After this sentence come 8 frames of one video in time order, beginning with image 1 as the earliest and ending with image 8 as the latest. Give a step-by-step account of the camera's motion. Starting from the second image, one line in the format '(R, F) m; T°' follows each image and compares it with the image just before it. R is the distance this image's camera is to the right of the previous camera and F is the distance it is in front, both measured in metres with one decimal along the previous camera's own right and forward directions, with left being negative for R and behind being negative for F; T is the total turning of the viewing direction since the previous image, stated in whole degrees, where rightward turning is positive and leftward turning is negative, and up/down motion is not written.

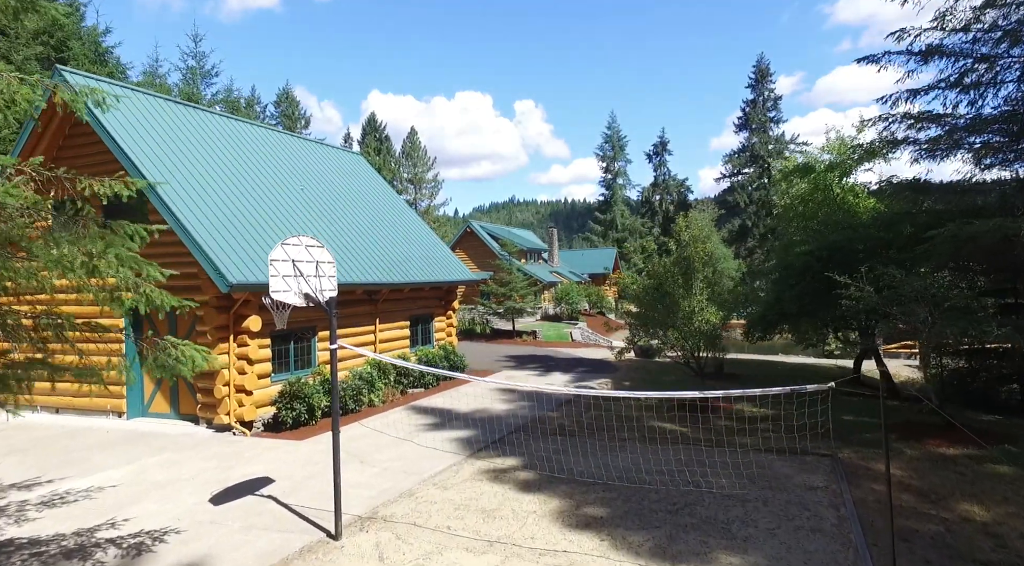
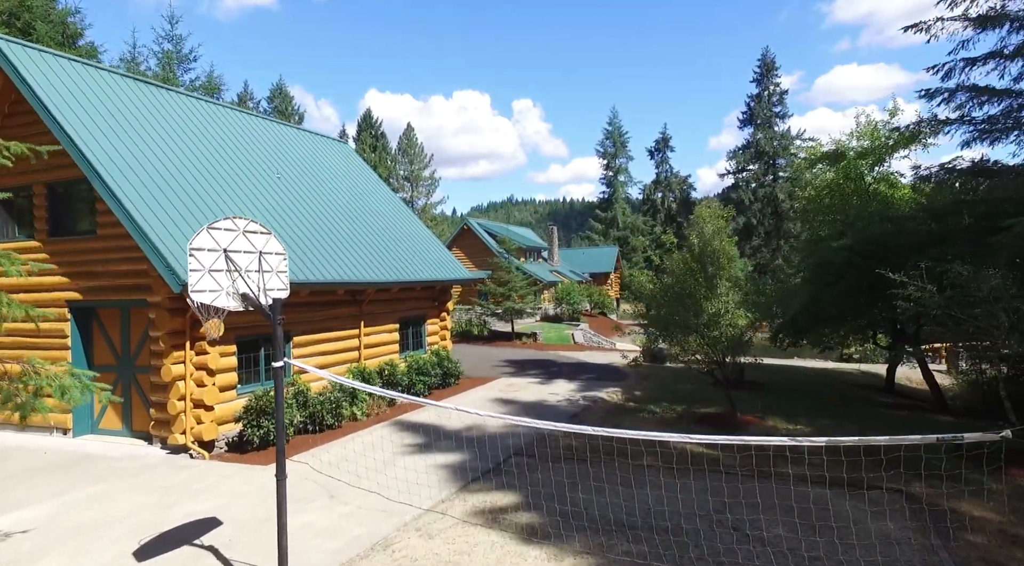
(0.0, +1.6) m; 0°
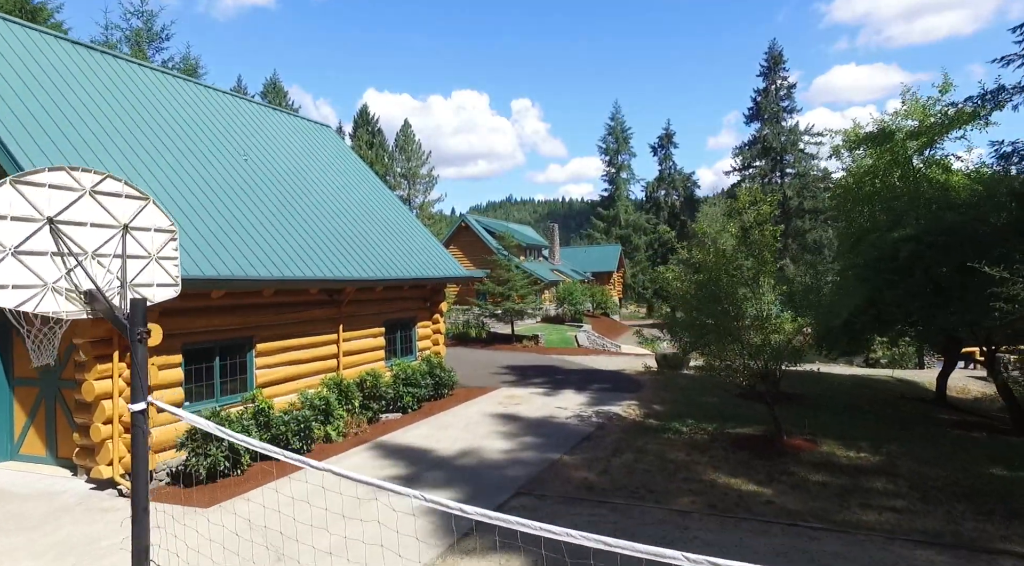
(-0.1, +1.9) m; 0°
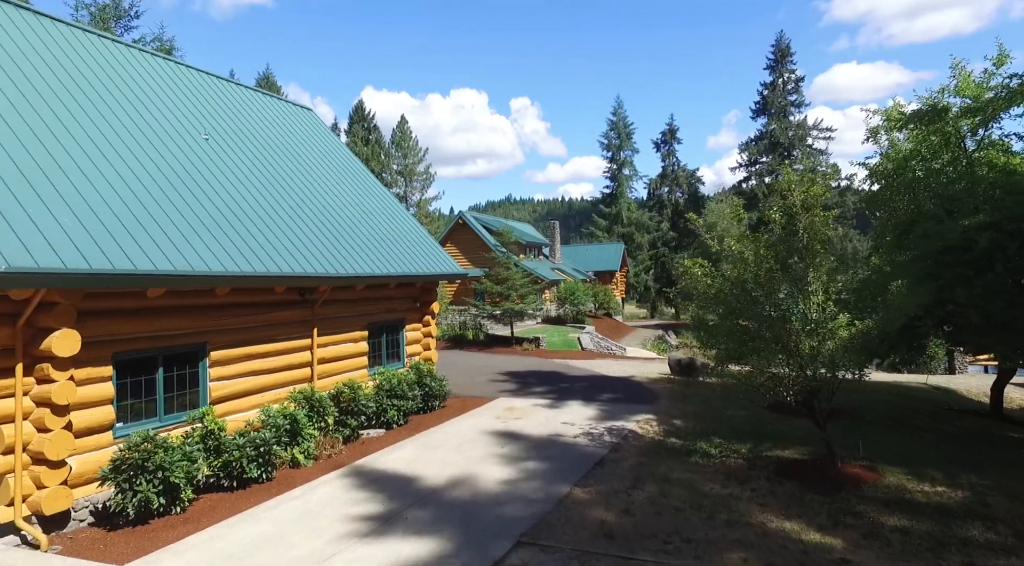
(0.0, +1.7) m; 0°
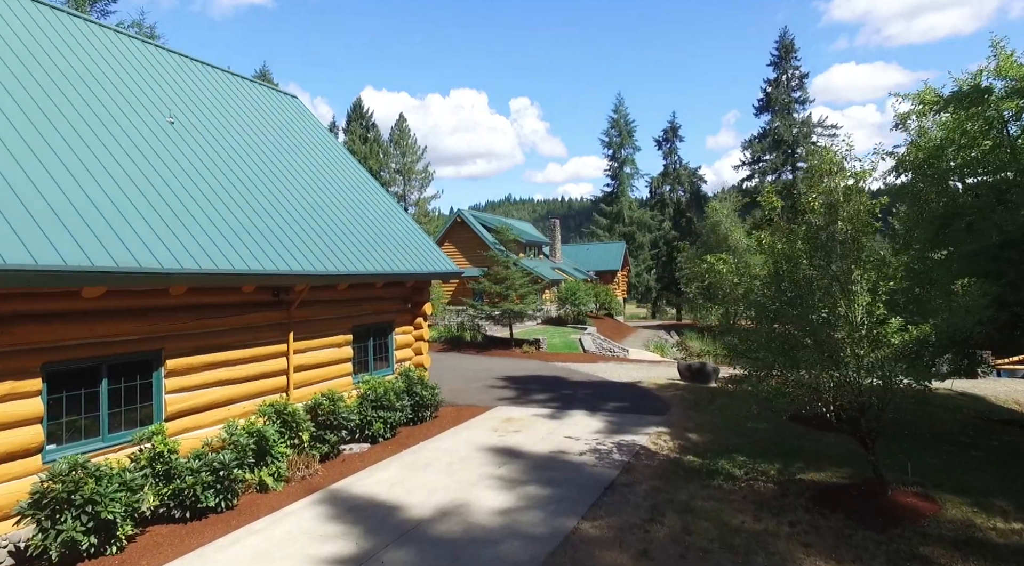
(0.0, +1.1) m; 0°
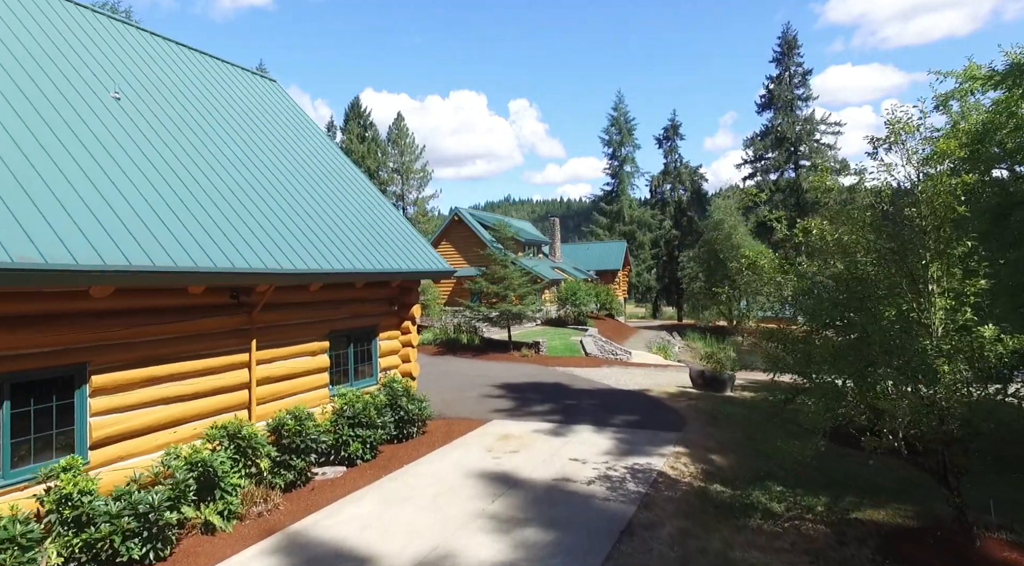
(0.0, +1.4) m; 0°
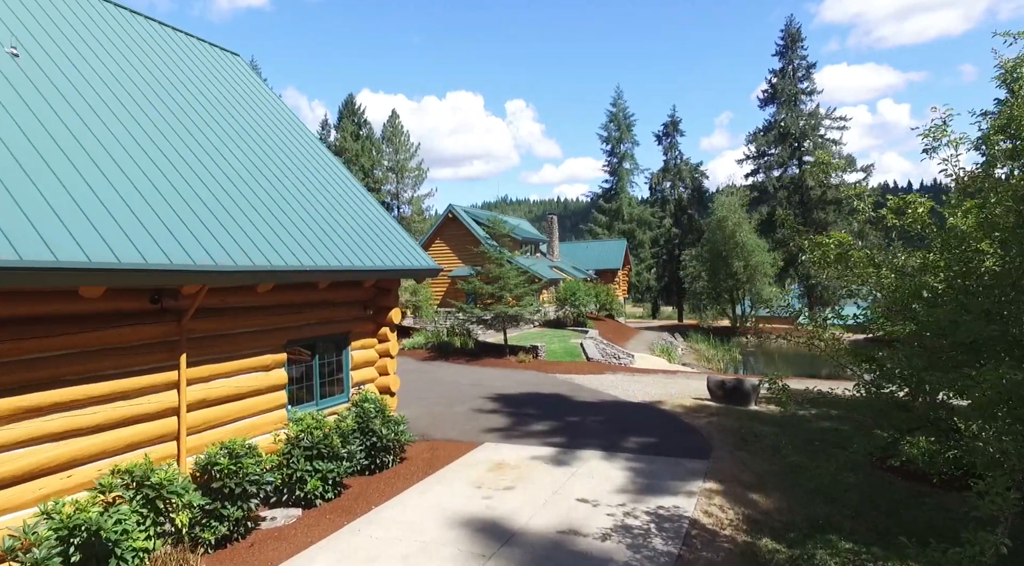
(0.0, +1.8) m; 0°
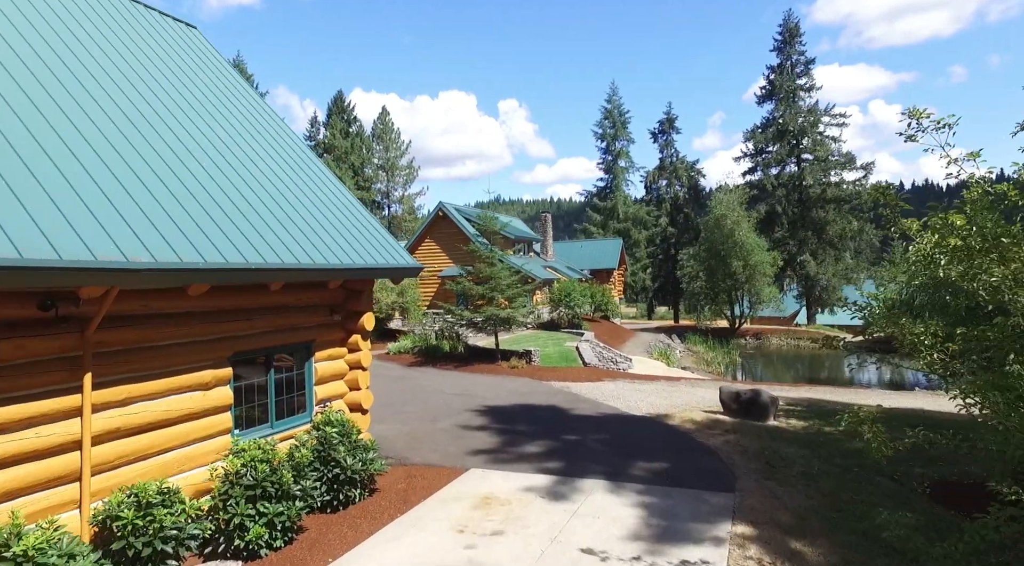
(0.0, +1.4) m; +1°
